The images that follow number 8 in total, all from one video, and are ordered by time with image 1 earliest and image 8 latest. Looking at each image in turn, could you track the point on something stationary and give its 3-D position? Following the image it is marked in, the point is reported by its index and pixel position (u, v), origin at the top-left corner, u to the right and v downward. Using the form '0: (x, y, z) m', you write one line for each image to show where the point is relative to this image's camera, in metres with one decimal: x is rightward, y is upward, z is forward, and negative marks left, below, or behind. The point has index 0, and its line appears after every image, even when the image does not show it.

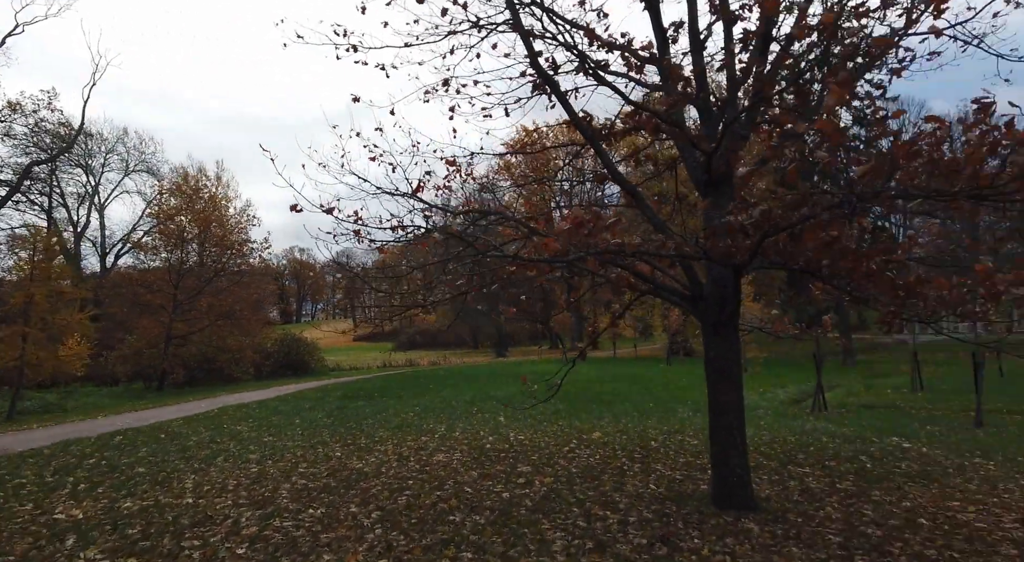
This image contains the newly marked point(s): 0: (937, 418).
0: (+8.5, -2.6, +14.5) m
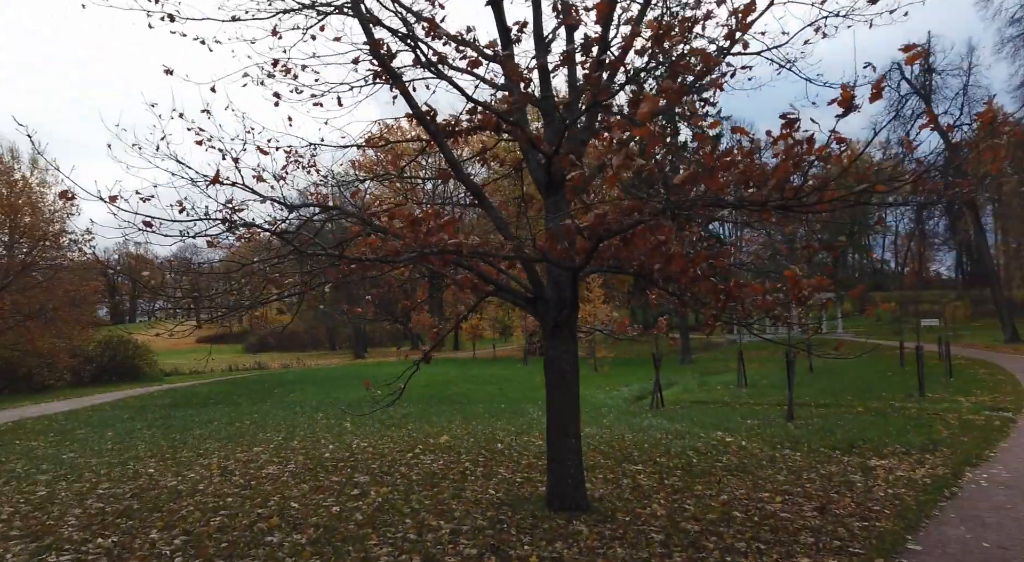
0: (+5.3, -2.8, +15.8) m
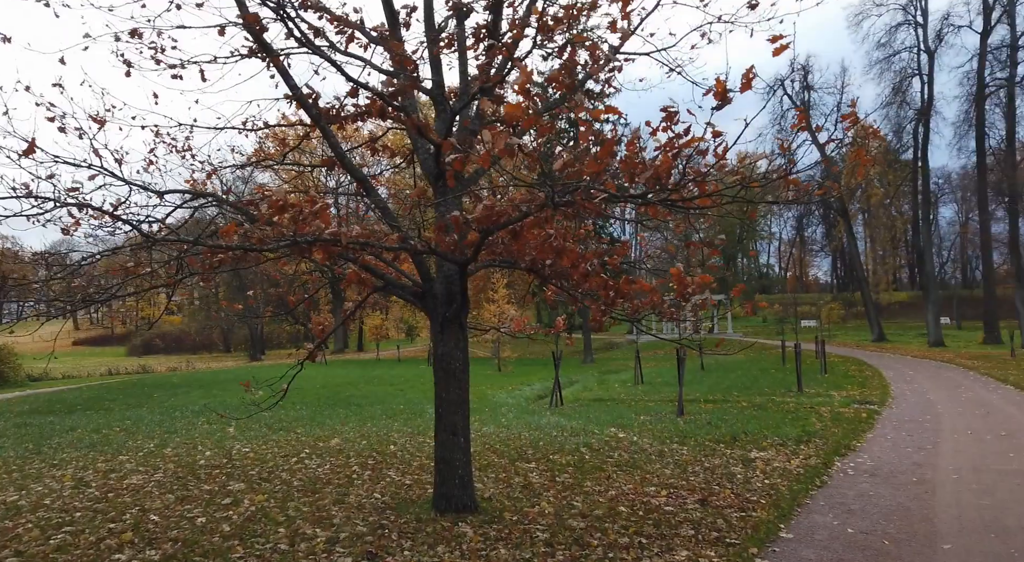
0: (+3.1, -2.8, +16.3) m
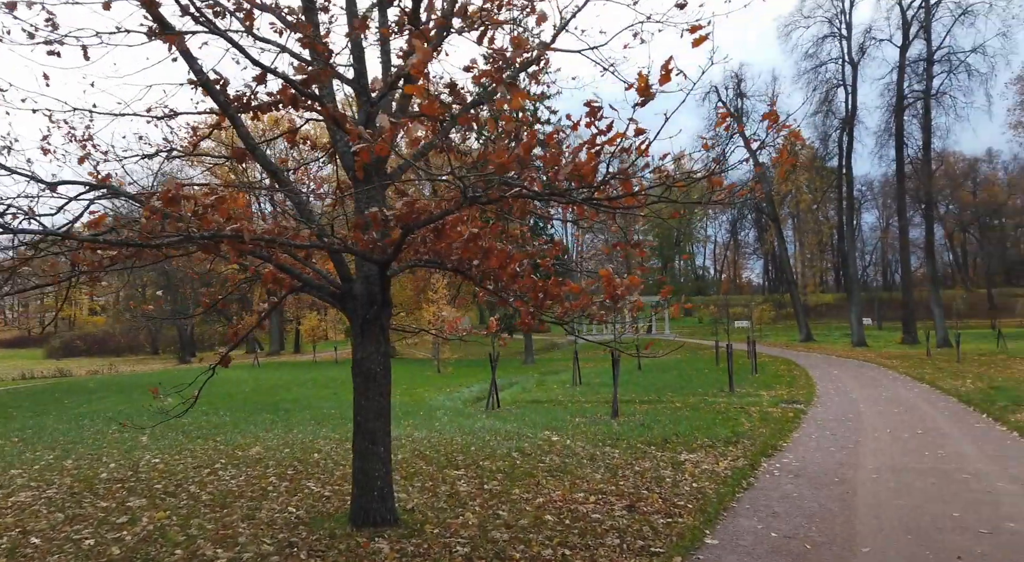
0: (+1.6, -2.8, +16.3) m
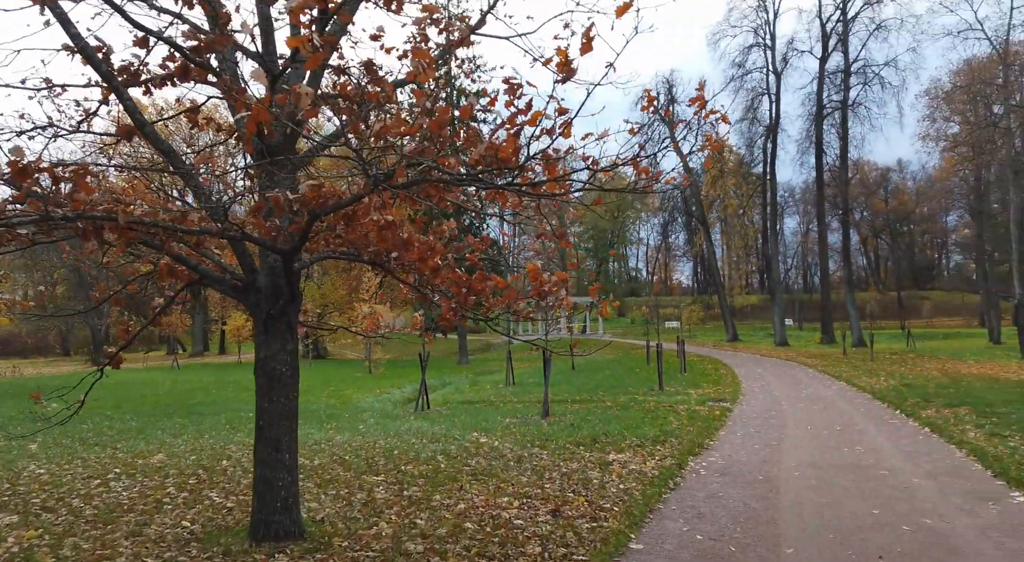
0: (+0.1, -2.8, +16.1) m
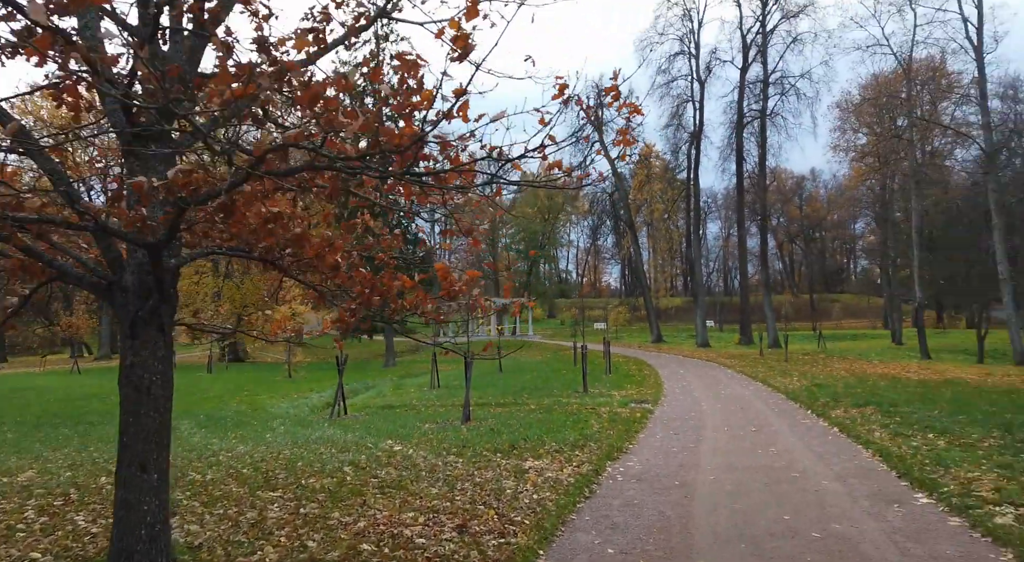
0: (-1.7, -2.8, +15.7) m
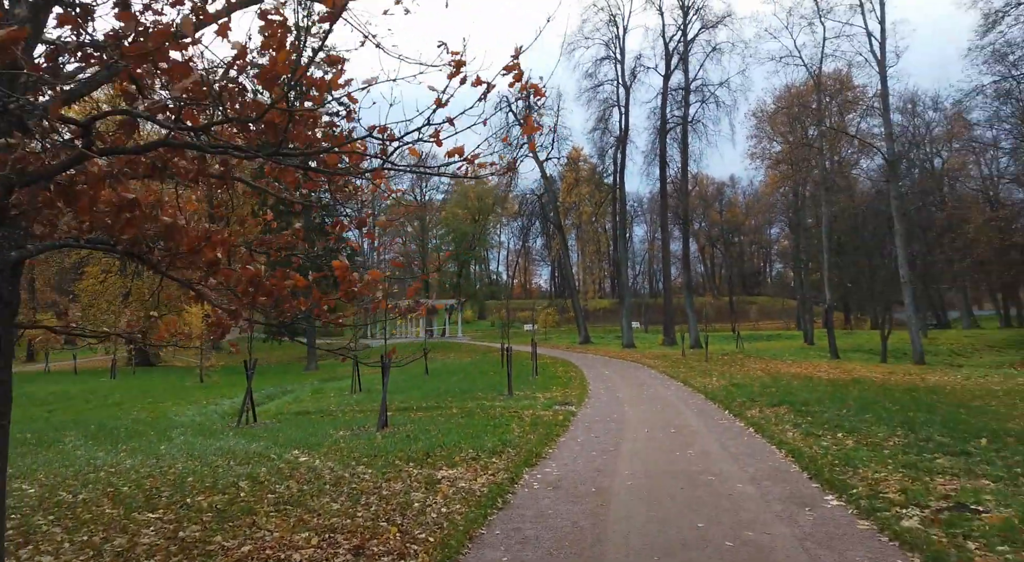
0: (-3.3, -2.9, +15.1) m
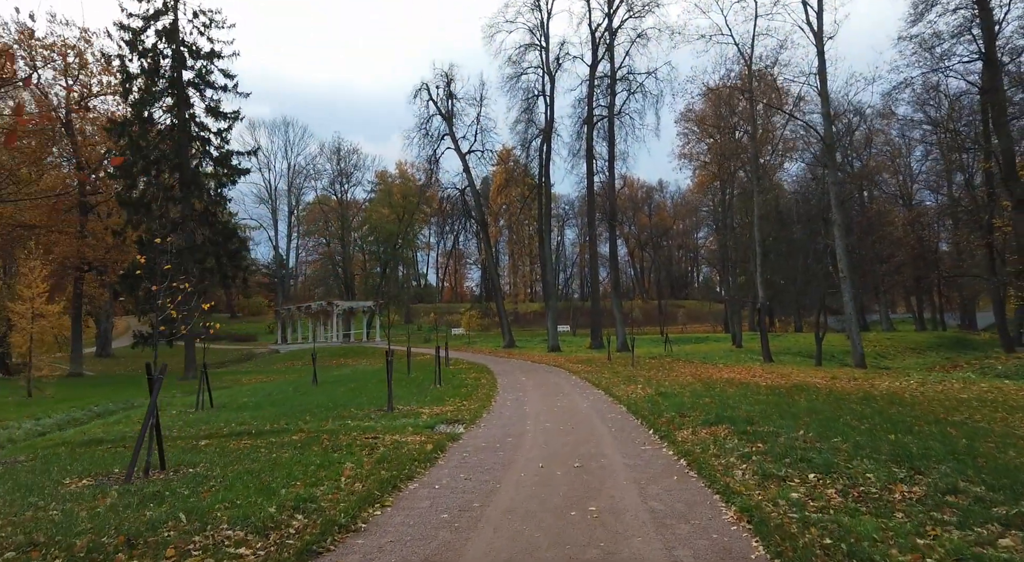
0: (-5.5, -2.6, +10.8) m
